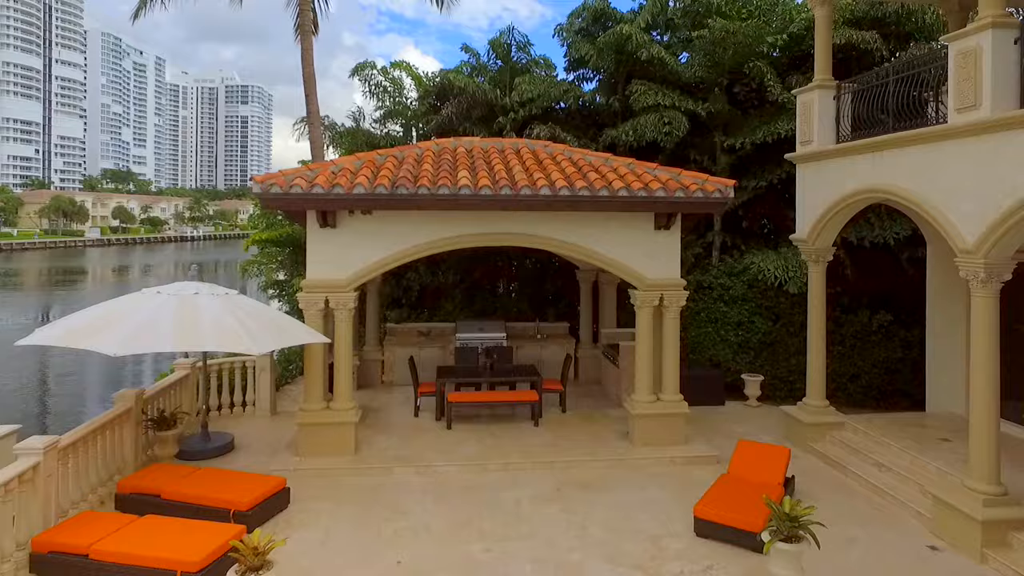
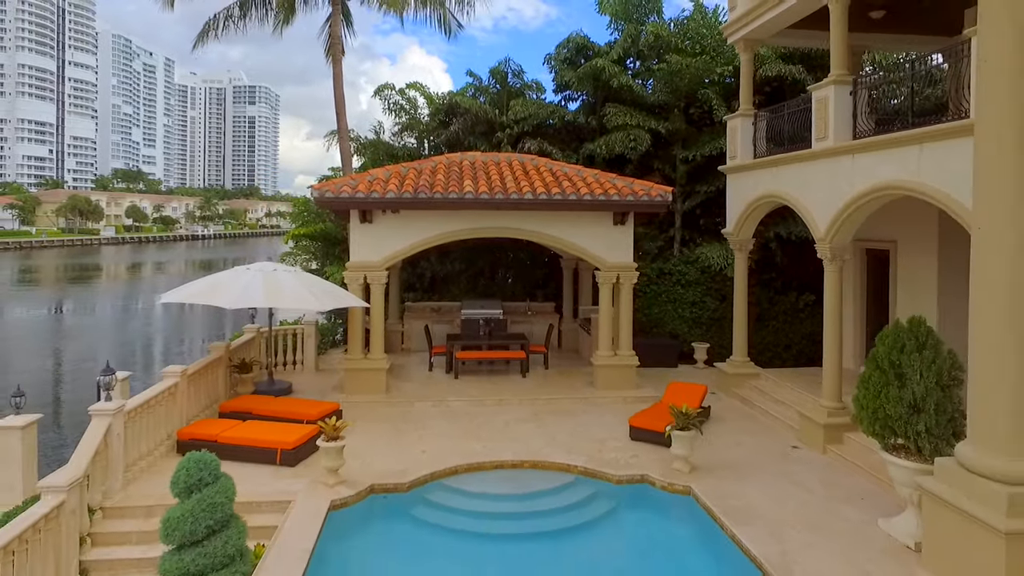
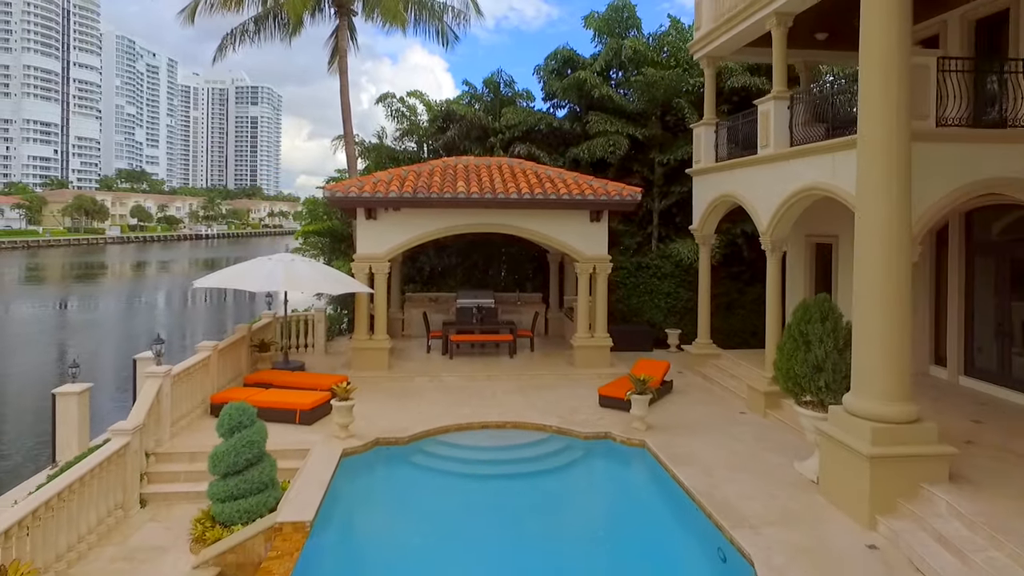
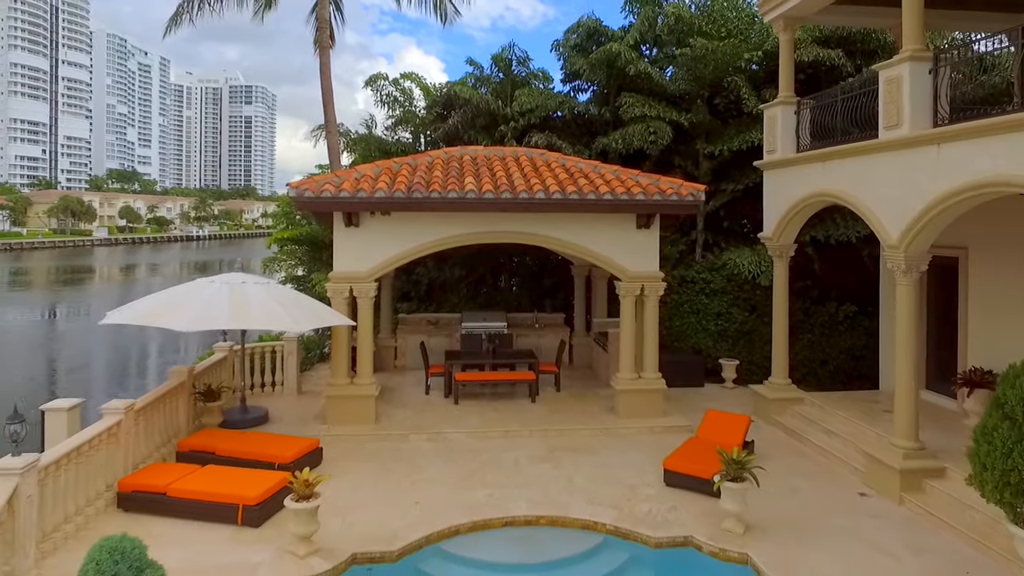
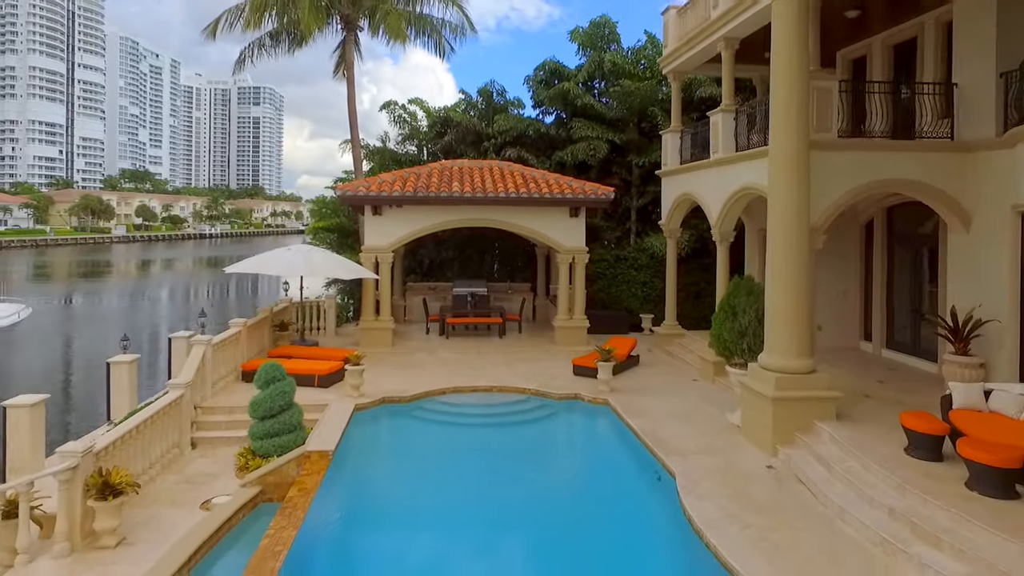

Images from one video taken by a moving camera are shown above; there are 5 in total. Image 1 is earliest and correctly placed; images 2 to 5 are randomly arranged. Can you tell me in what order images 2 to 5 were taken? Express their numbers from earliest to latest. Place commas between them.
4, 2, 3, 5
